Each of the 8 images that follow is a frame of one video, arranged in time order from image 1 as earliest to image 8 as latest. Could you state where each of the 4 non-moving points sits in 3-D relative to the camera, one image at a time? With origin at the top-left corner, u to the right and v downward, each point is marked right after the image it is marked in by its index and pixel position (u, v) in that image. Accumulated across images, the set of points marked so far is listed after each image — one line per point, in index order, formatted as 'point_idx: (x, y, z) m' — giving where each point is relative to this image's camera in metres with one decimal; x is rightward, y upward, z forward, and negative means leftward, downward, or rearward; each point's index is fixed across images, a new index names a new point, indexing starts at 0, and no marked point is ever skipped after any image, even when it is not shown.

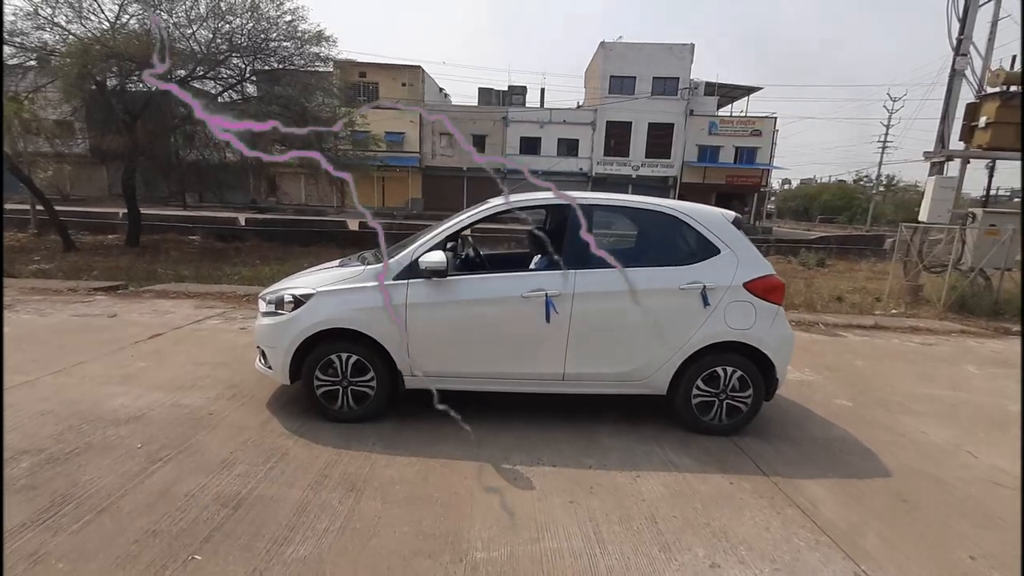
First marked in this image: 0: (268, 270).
0: (-5.7, +0.4, +11.4) m
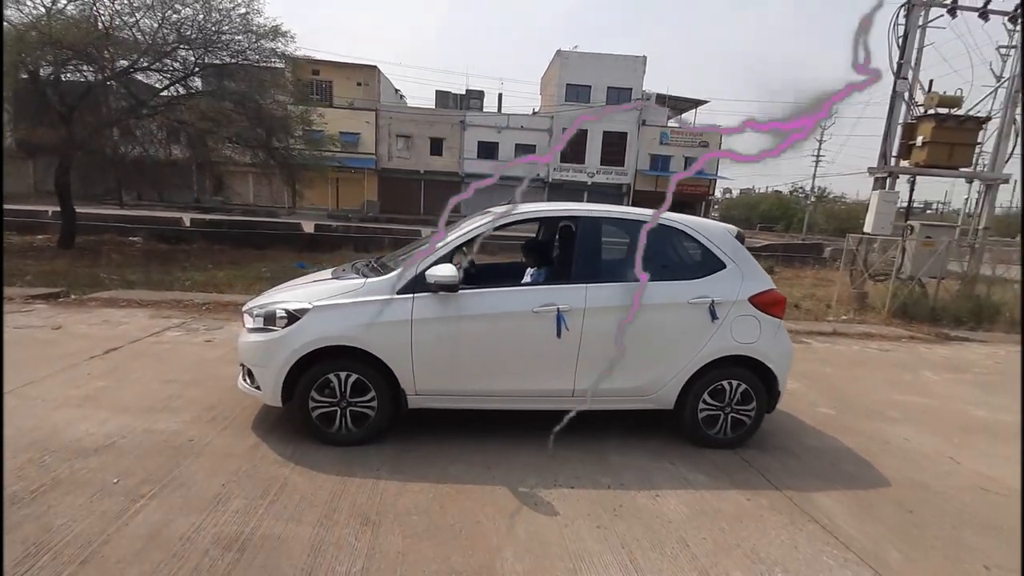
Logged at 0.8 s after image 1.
0: (-6.3, +0.3, +10.8) m
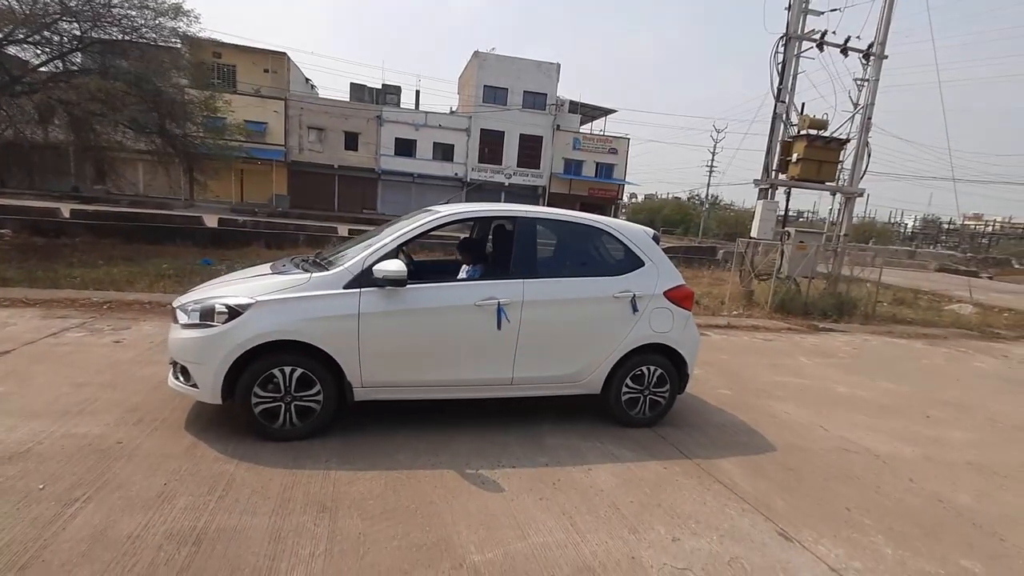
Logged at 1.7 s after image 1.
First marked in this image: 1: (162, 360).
0: (-7.8, +0.3, +9.8) m
1: (-3.4, -0.7, +4.9) m
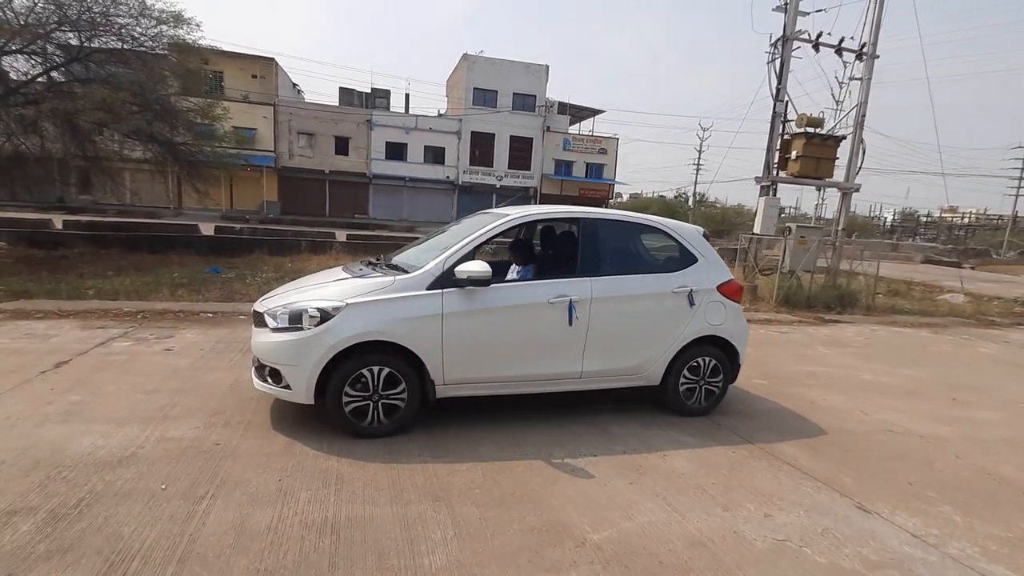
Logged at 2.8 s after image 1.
0: (-7.4, +0.1, +9.8) m
1: (-2.9, -0.8, +5.0) m
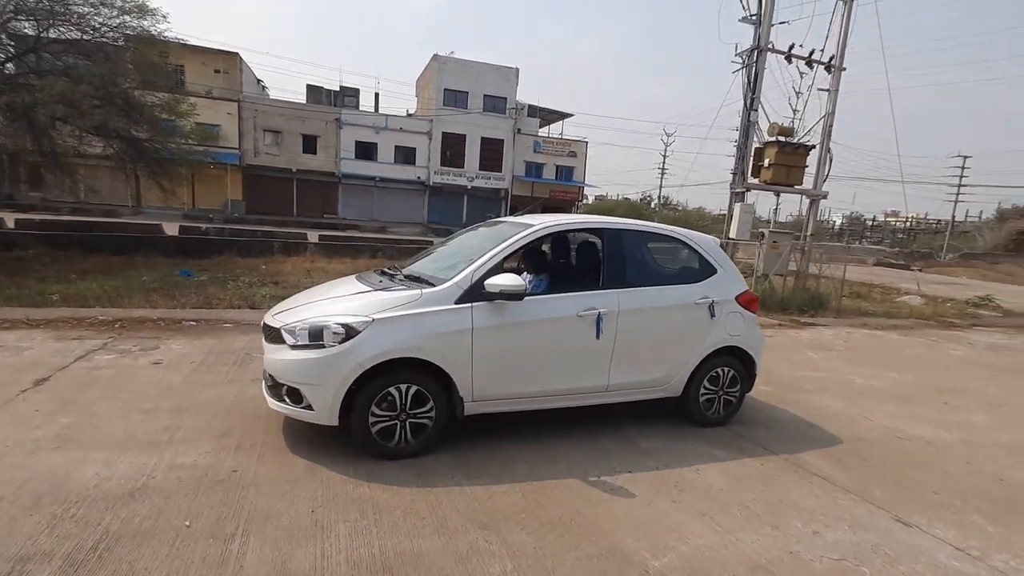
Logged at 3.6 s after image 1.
0: (-7.6, 0.0, +9.2) m
1: (-2.8, -0.9, +4.7) m
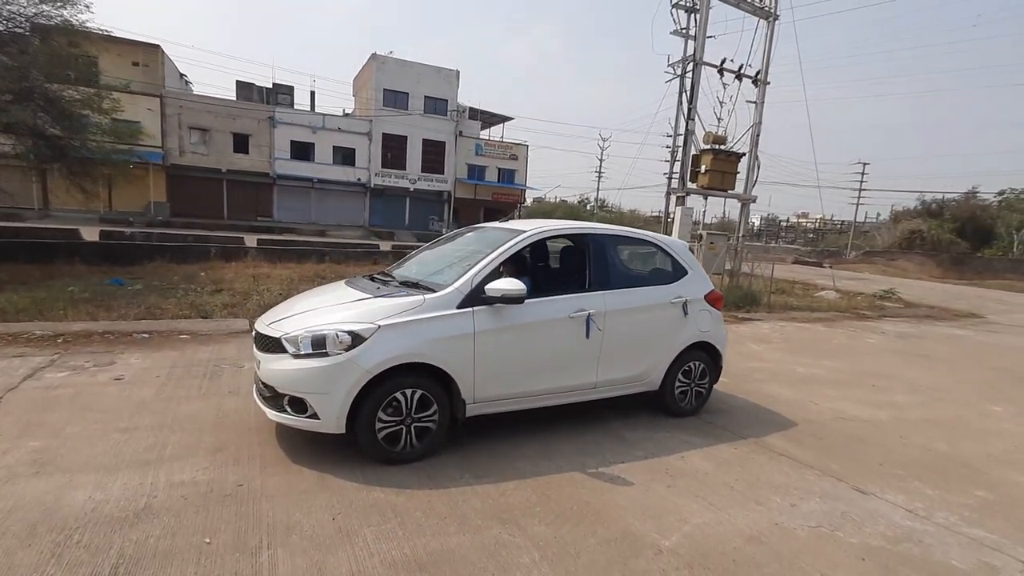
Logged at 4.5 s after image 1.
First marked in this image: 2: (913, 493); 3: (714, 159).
0: (-8.2, -0.2, +8.4) m
1: (-2.9, -1.0, +4.5) m
2: (+2.9, -1.5, +3.6) m
3: (+6.2, +3.9, +15.0) m
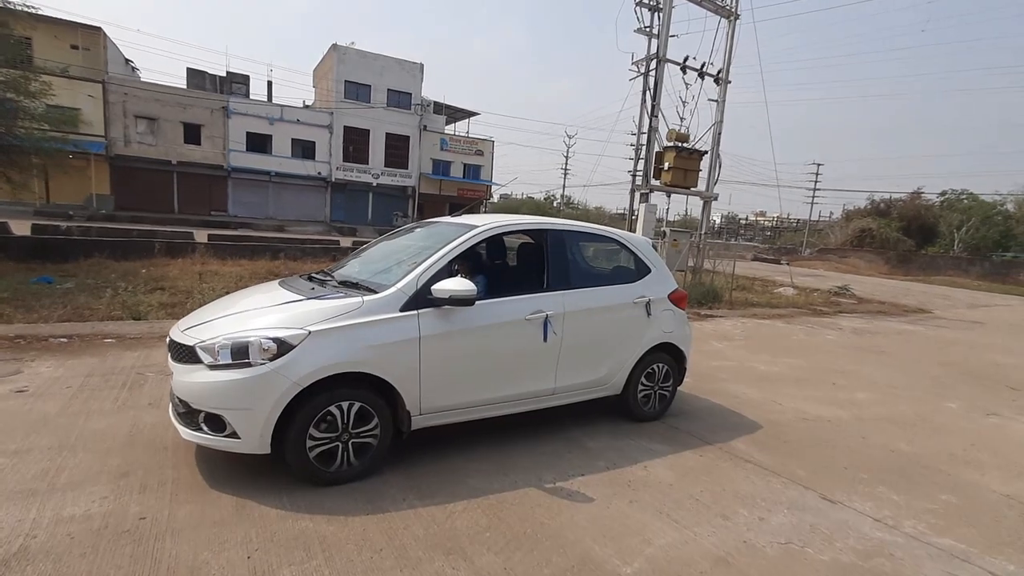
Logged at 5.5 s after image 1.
0: (-8.9, -0.2, +7.5) m
1: (-3.3, -1.0, +4.0) m
2: (+2.6, -1.5, +3.5) m
3: (+5.1, +4.0, +15.1) m
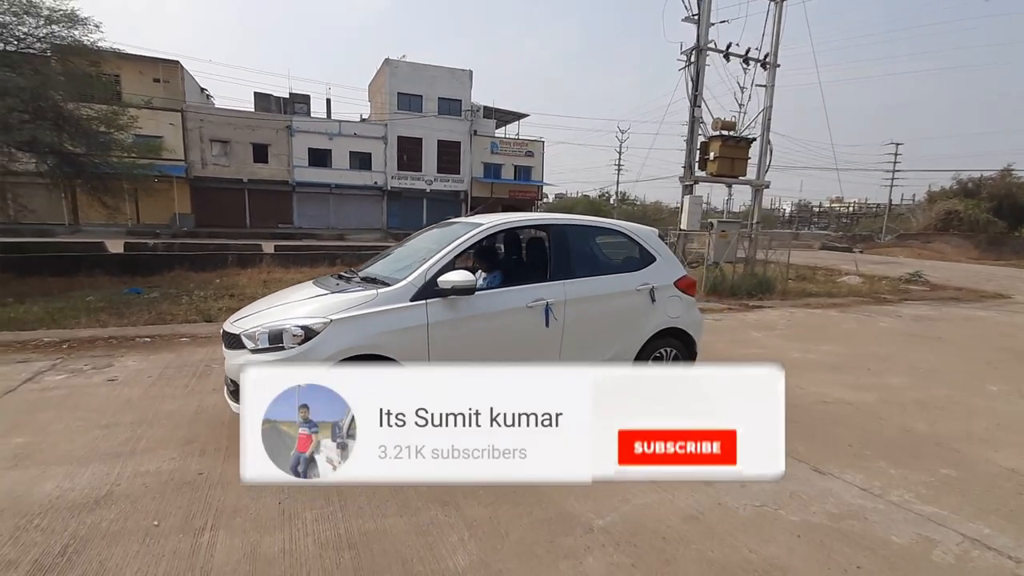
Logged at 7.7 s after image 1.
0: (-8.3, -0.4, +8.8) m
1: (-3.2, -1.0, +4.7) m
2: (+2.6, -1.3, +3.5) m
3: (+6.2, +4.2, +14.8) m
